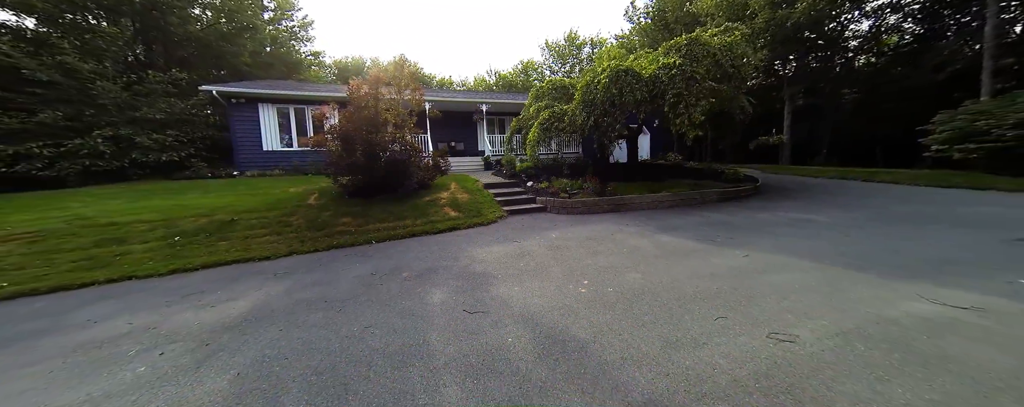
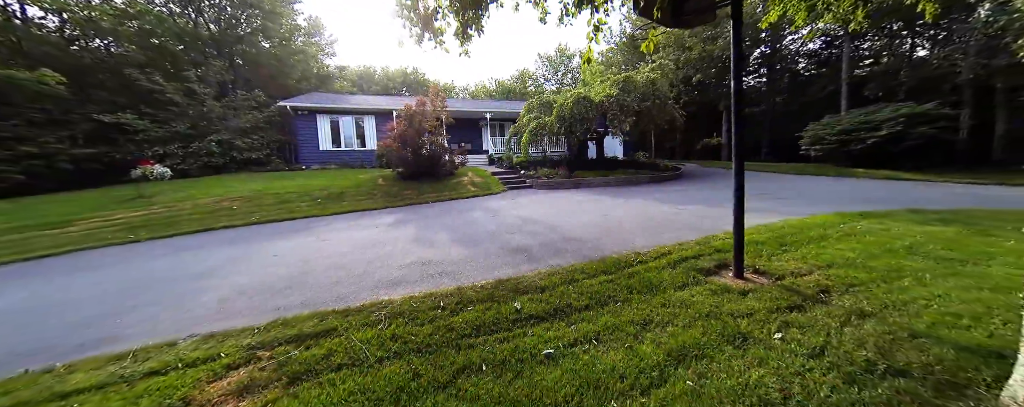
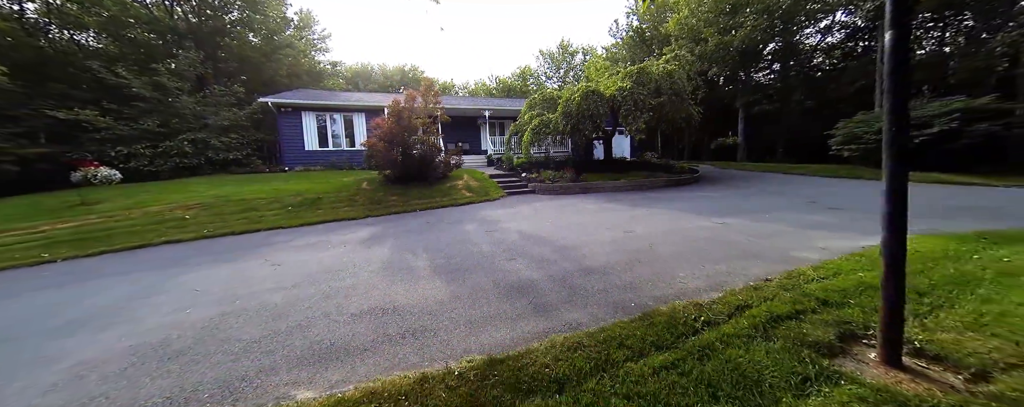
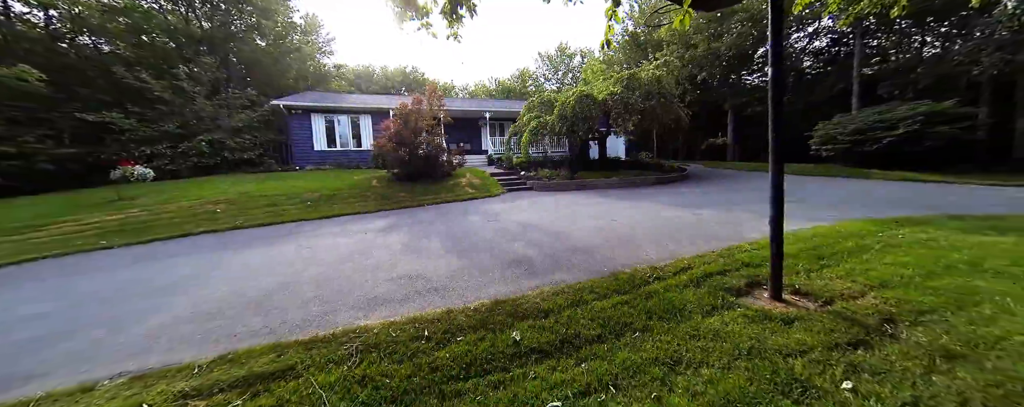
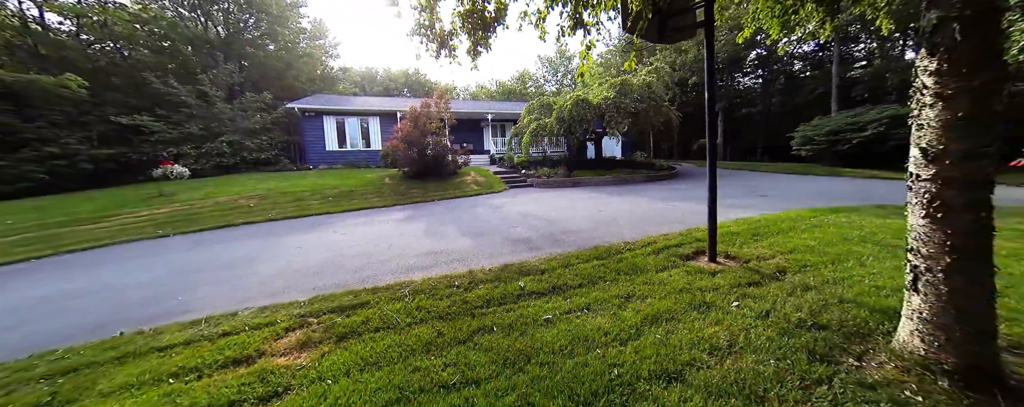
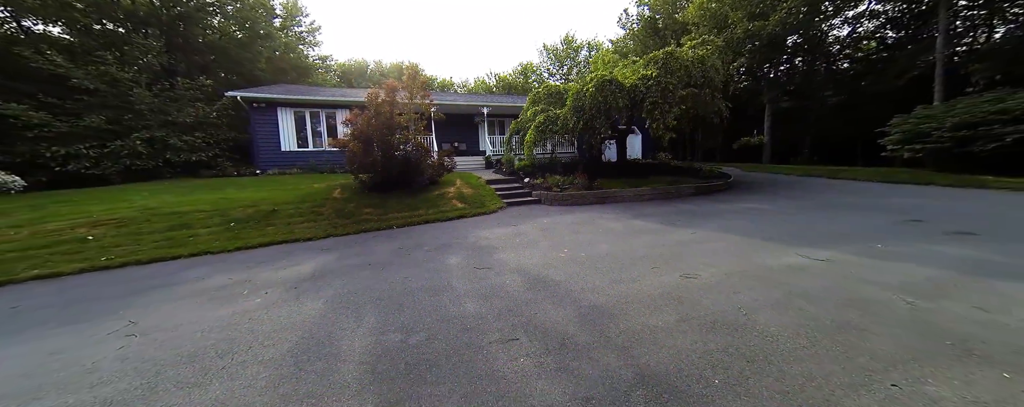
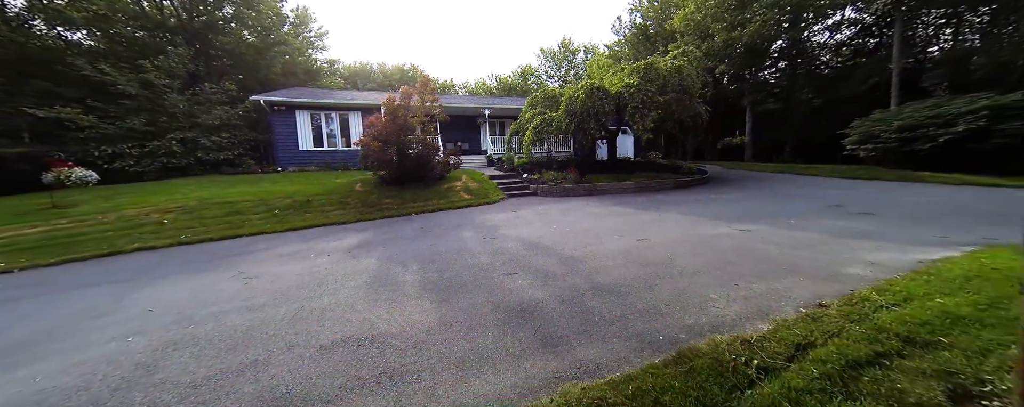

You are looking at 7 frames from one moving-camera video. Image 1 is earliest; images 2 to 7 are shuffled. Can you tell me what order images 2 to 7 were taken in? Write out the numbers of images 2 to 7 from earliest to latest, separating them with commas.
6, 7, 3, 4, 2, 5
